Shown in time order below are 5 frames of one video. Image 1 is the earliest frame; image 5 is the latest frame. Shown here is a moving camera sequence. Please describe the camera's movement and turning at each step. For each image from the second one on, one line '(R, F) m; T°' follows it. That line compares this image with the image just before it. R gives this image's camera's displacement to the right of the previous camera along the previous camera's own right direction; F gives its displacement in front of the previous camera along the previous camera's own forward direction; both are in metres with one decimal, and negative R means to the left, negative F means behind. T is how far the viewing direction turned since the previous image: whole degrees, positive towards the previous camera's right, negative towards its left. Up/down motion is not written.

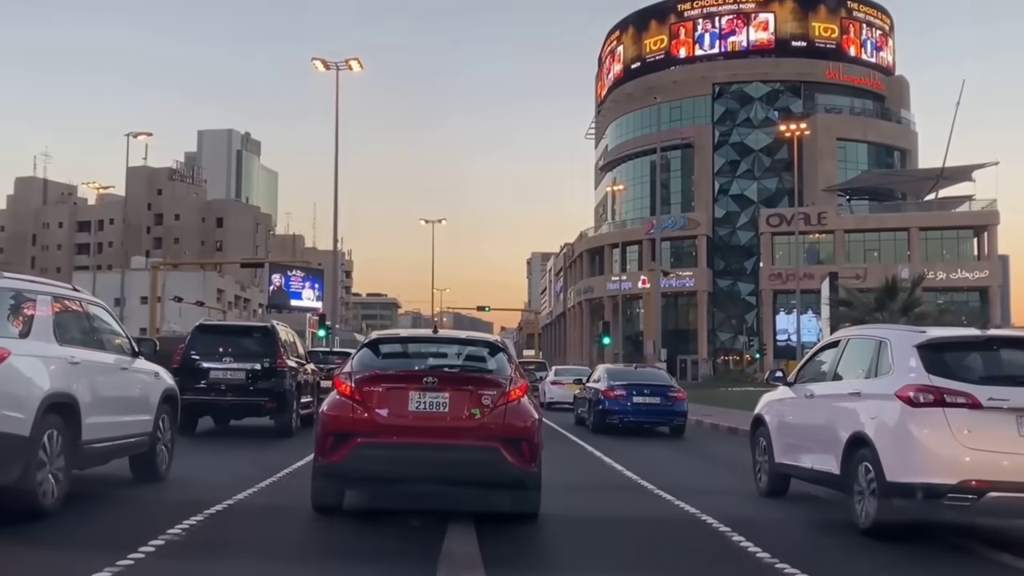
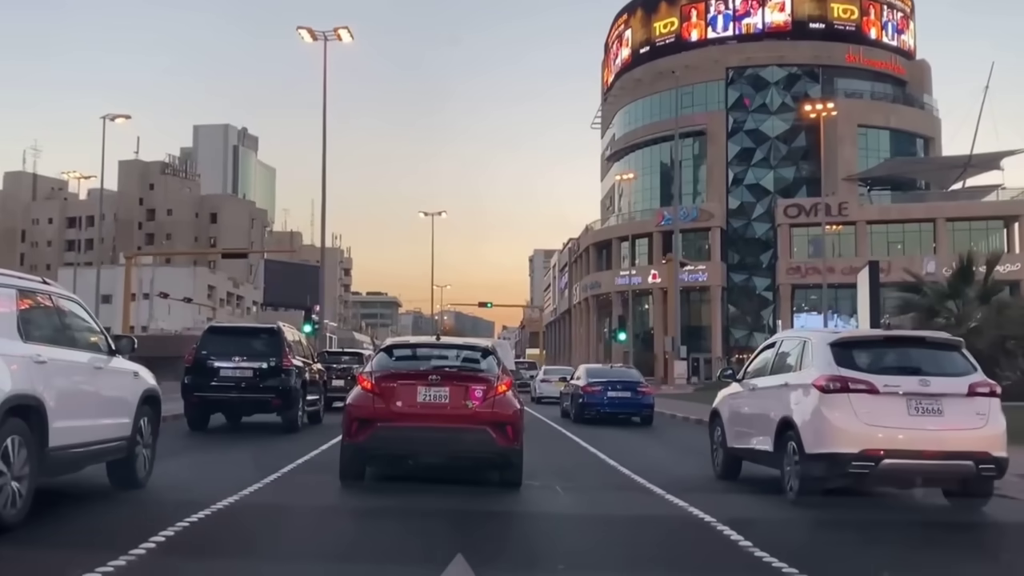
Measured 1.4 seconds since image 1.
(0.0, +0.4) m; 0°
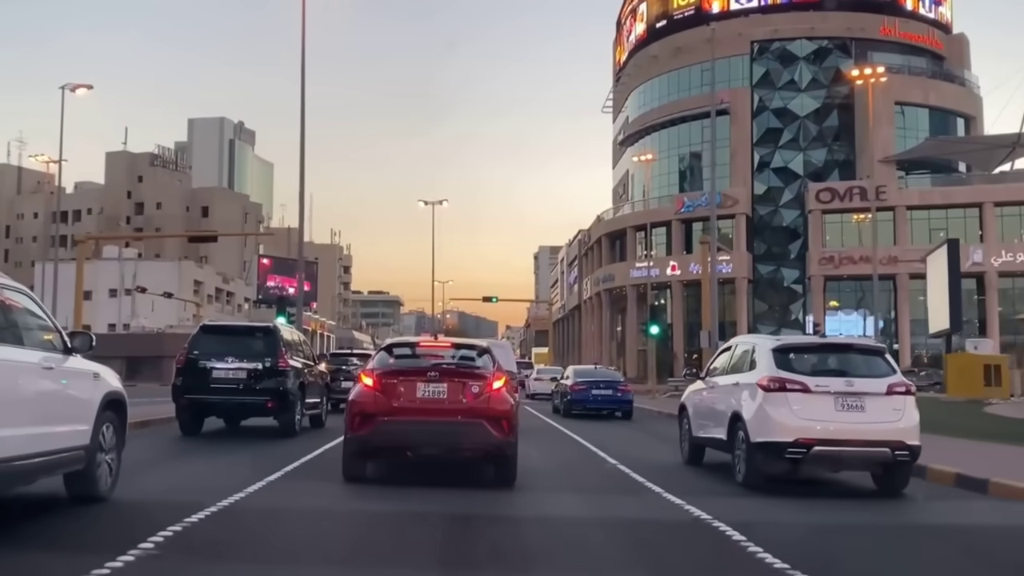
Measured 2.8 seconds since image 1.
(0.0, +0.7) m; 0°
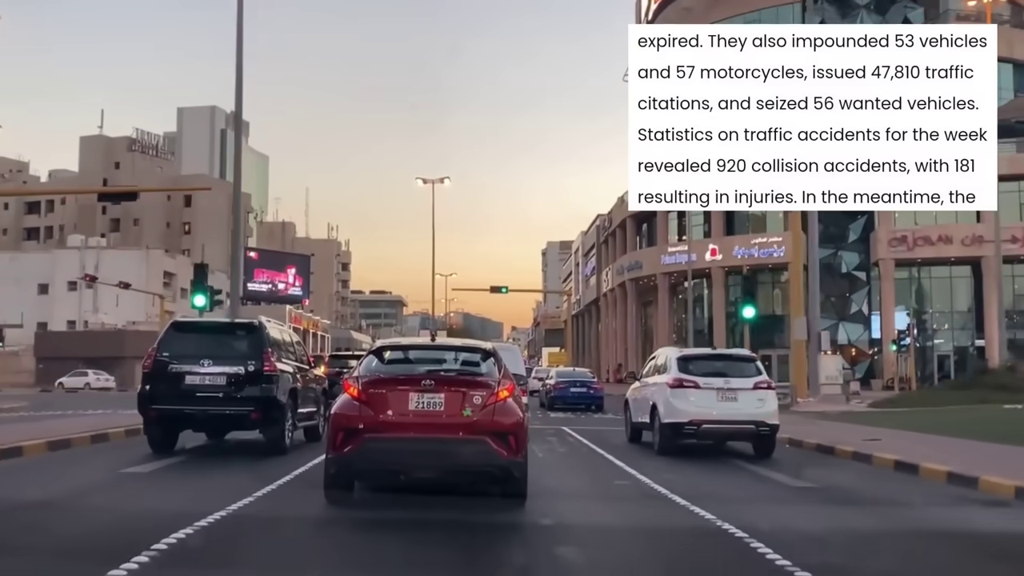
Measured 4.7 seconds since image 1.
(-0.1, +1.2) m; 0°
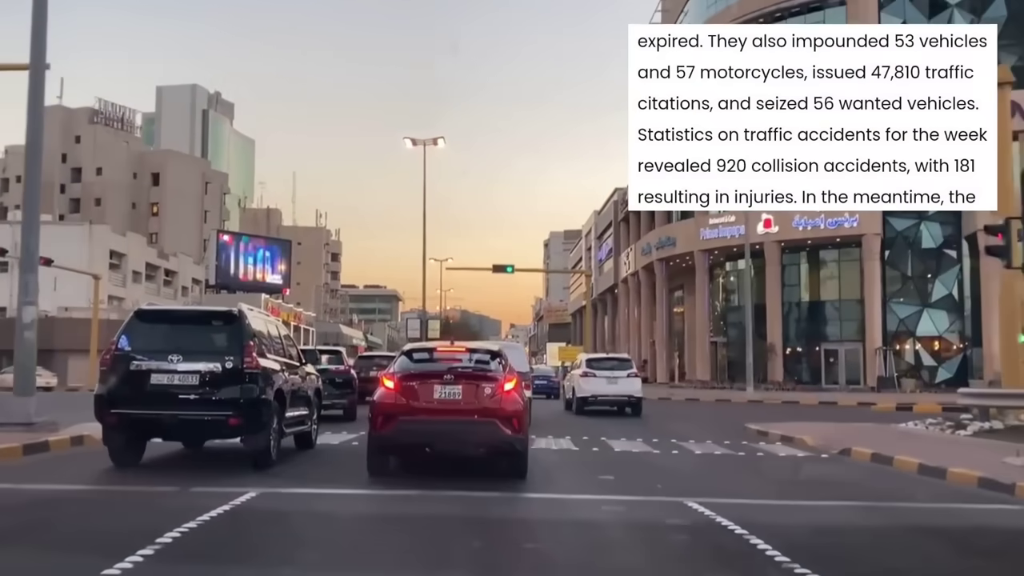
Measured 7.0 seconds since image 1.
(0.0, +1.3) m; 0°
